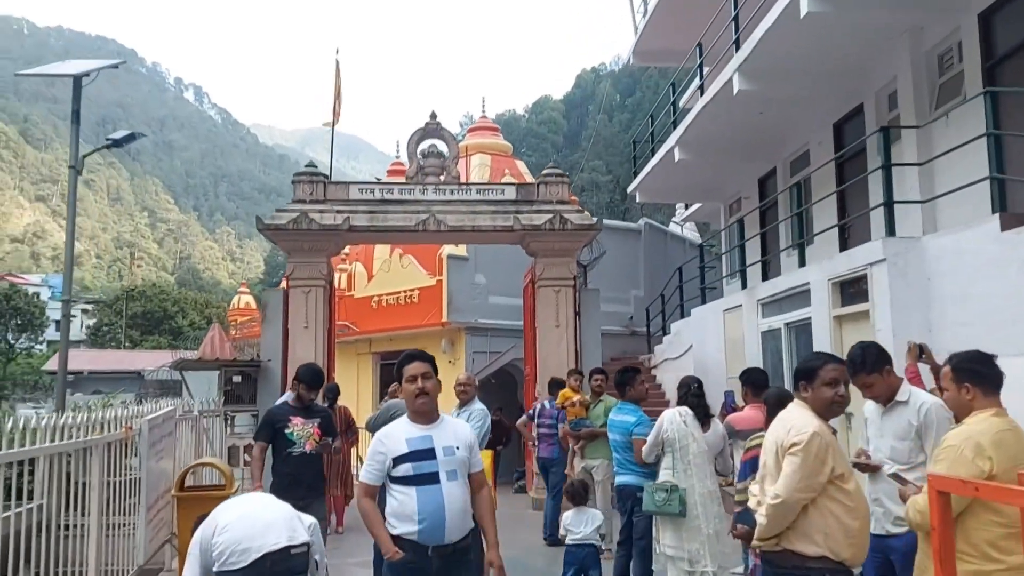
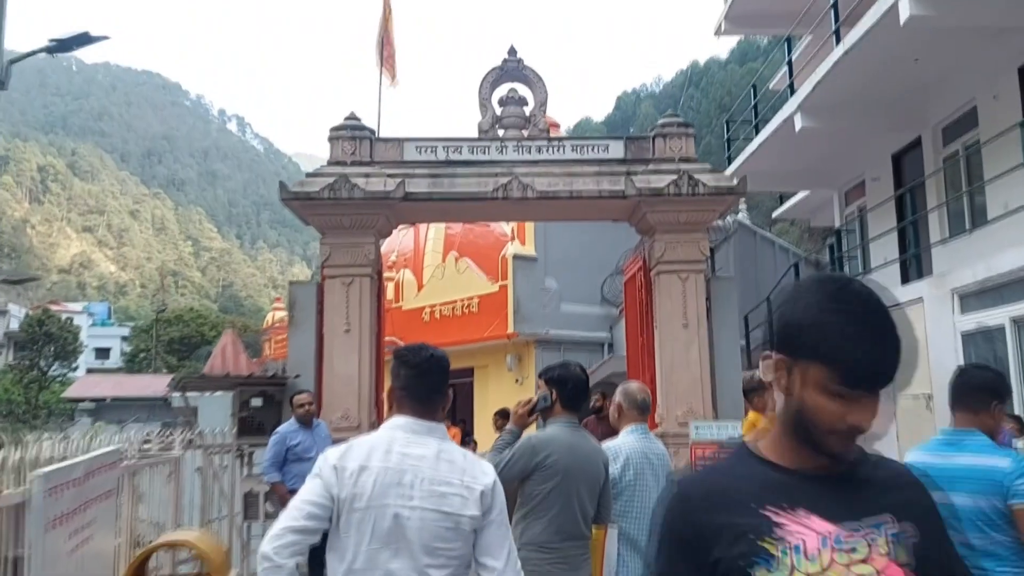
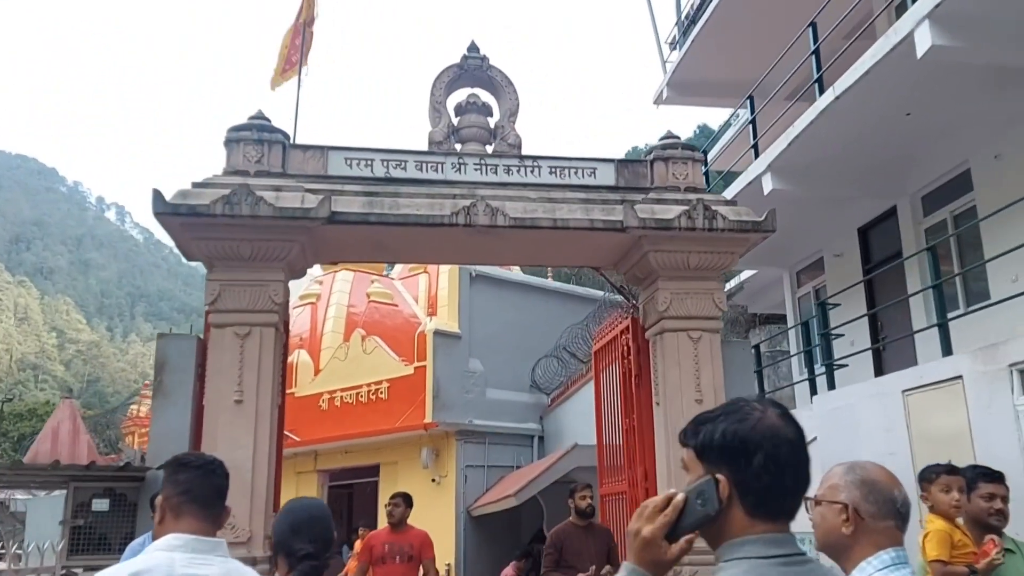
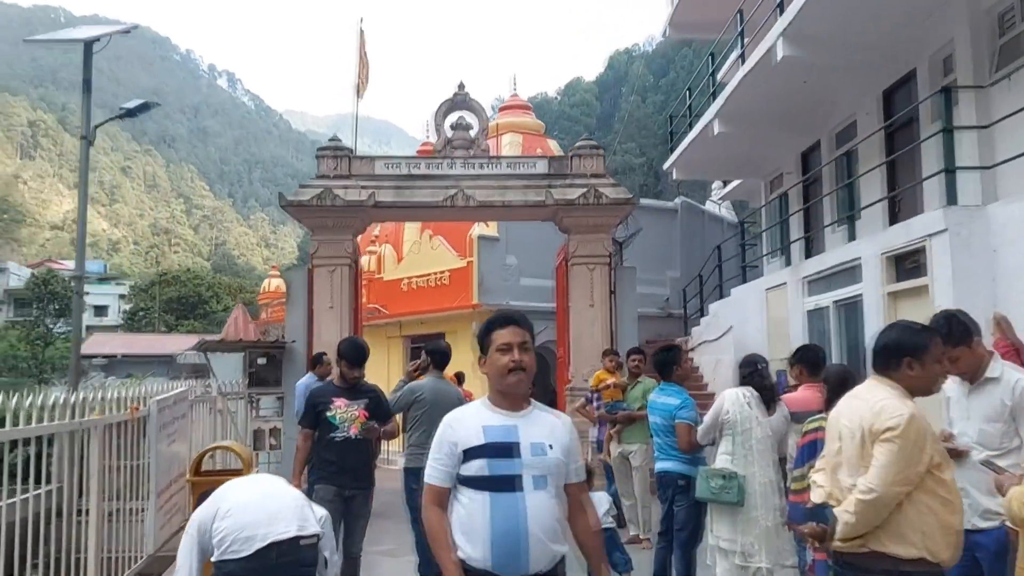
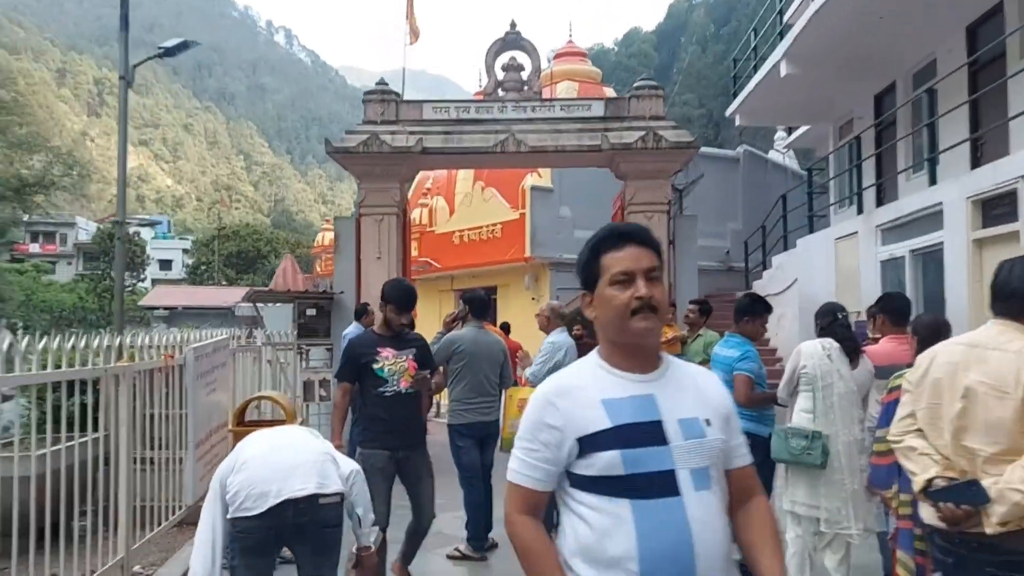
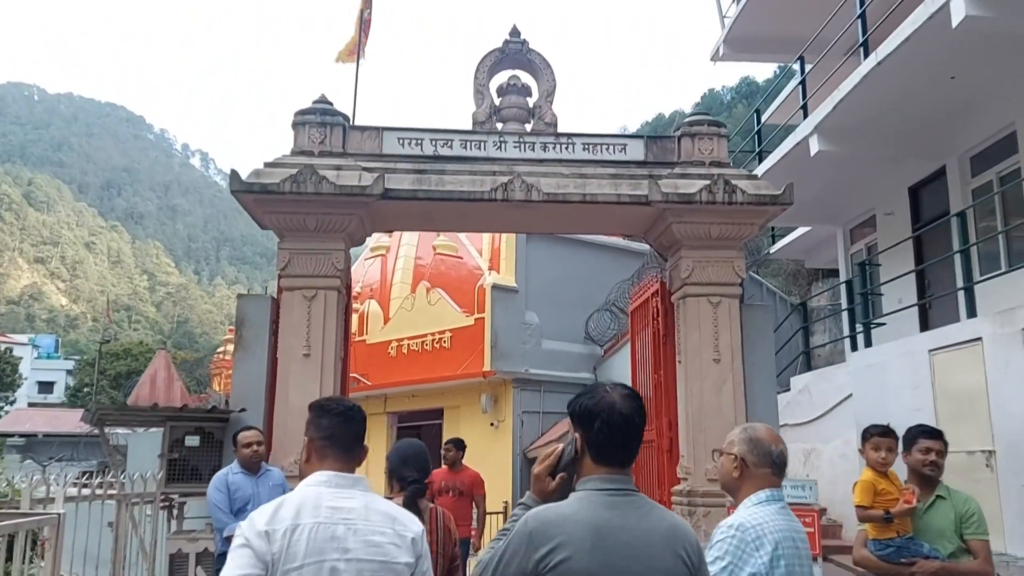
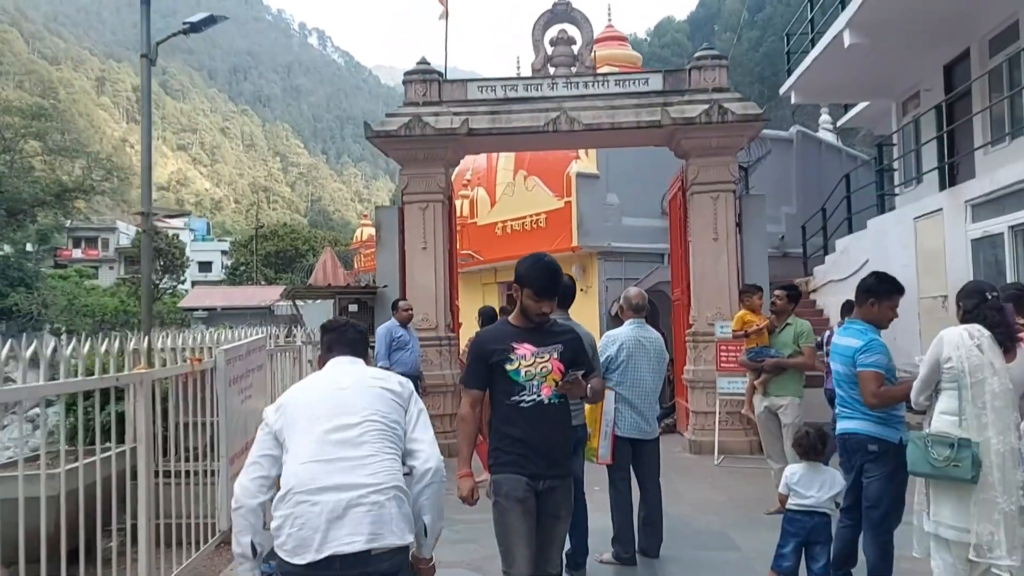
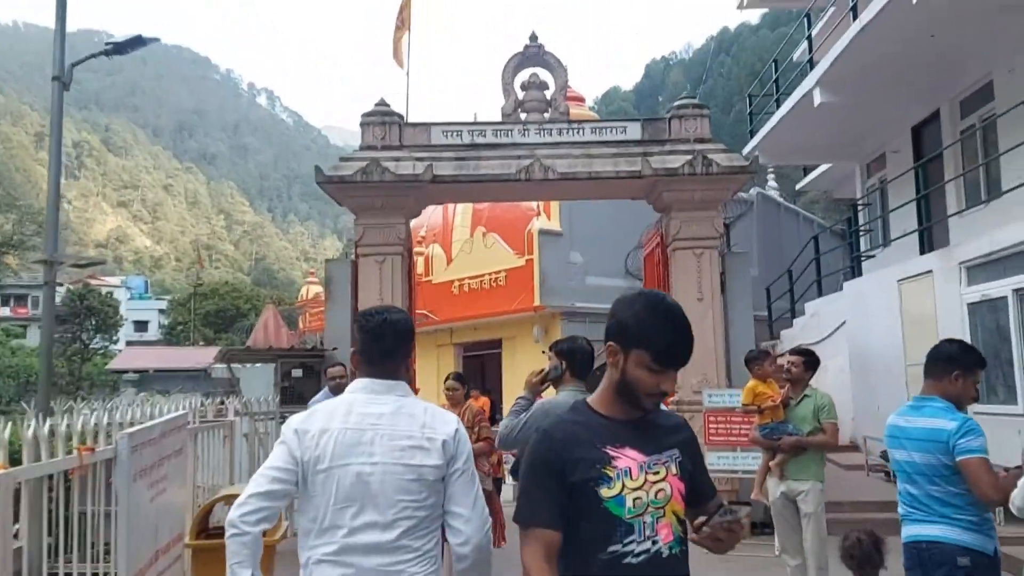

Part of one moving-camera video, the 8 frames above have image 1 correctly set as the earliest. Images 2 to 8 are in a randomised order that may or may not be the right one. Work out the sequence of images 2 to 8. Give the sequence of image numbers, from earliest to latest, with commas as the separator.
4, 5, 7, 8, 2, 6, 3
